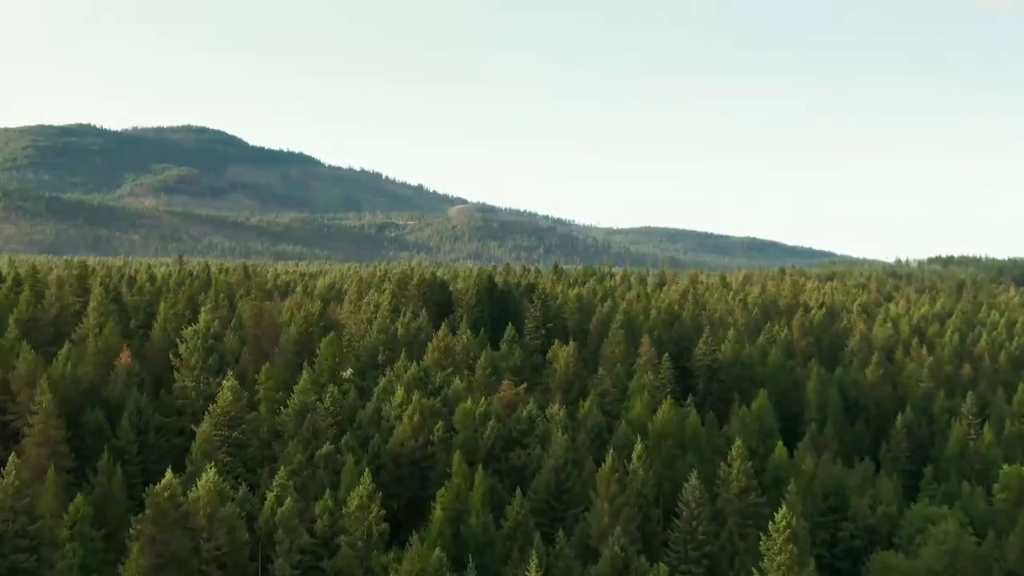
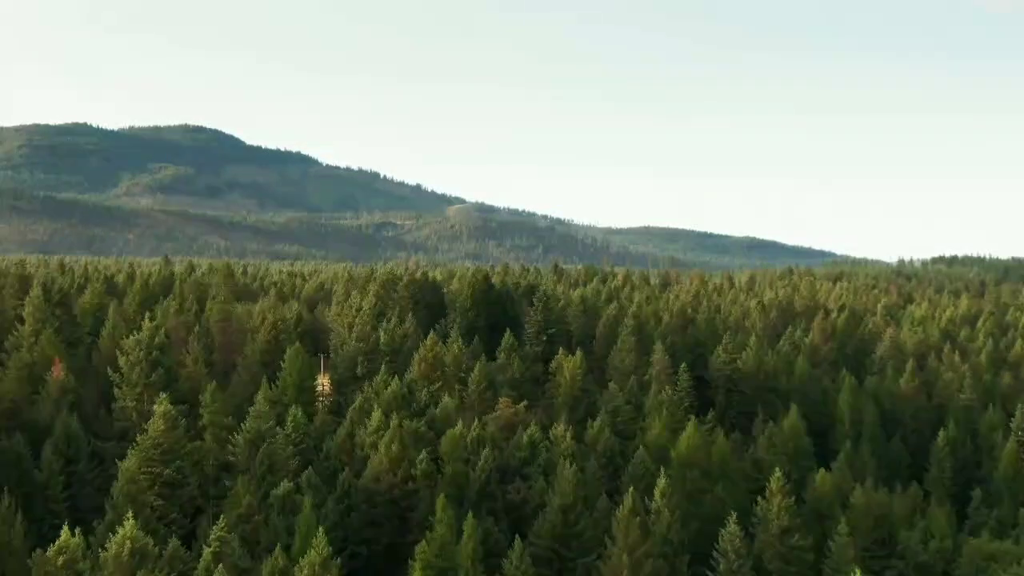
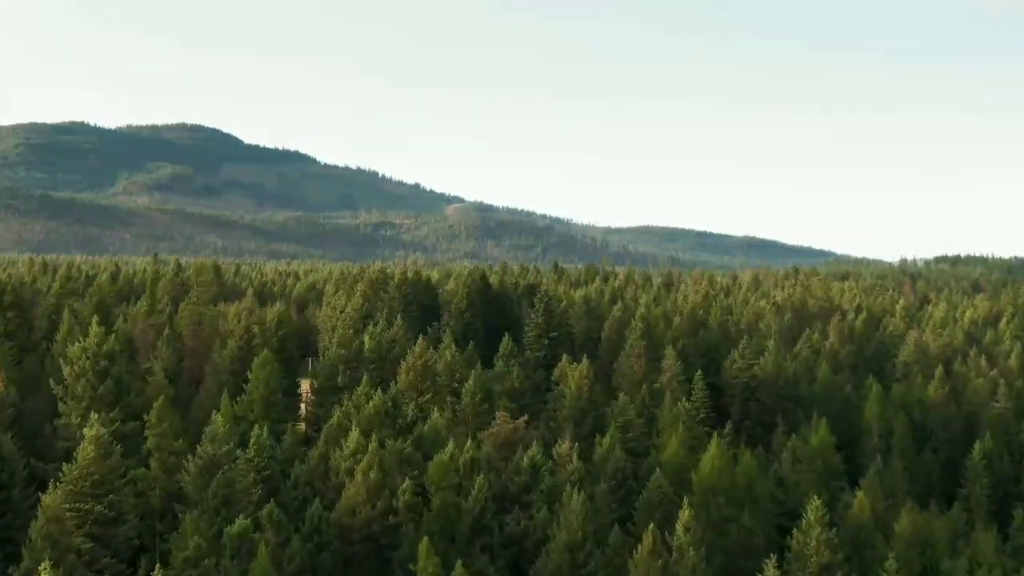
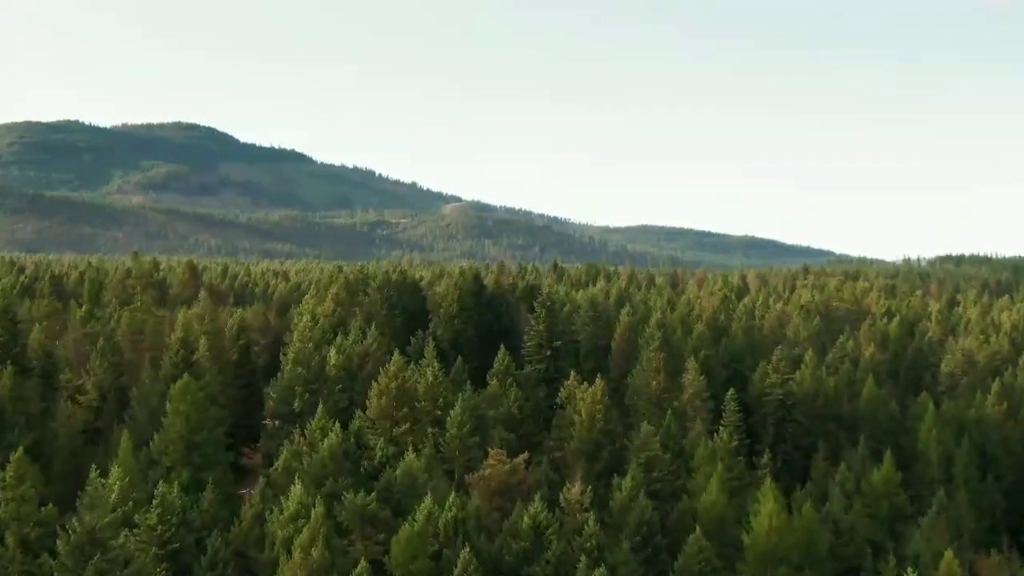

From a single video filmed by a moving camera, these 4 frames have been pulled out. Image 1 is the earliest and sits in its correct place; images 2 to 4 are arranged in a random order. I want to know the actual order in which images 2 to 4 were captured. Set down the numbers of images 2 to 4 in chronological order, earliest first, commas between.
2, 3, 4
